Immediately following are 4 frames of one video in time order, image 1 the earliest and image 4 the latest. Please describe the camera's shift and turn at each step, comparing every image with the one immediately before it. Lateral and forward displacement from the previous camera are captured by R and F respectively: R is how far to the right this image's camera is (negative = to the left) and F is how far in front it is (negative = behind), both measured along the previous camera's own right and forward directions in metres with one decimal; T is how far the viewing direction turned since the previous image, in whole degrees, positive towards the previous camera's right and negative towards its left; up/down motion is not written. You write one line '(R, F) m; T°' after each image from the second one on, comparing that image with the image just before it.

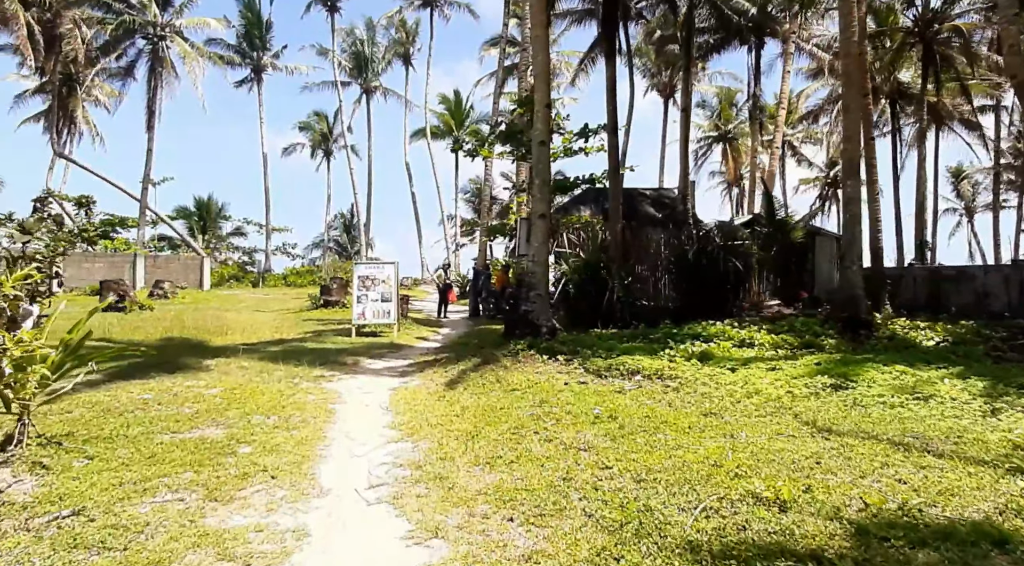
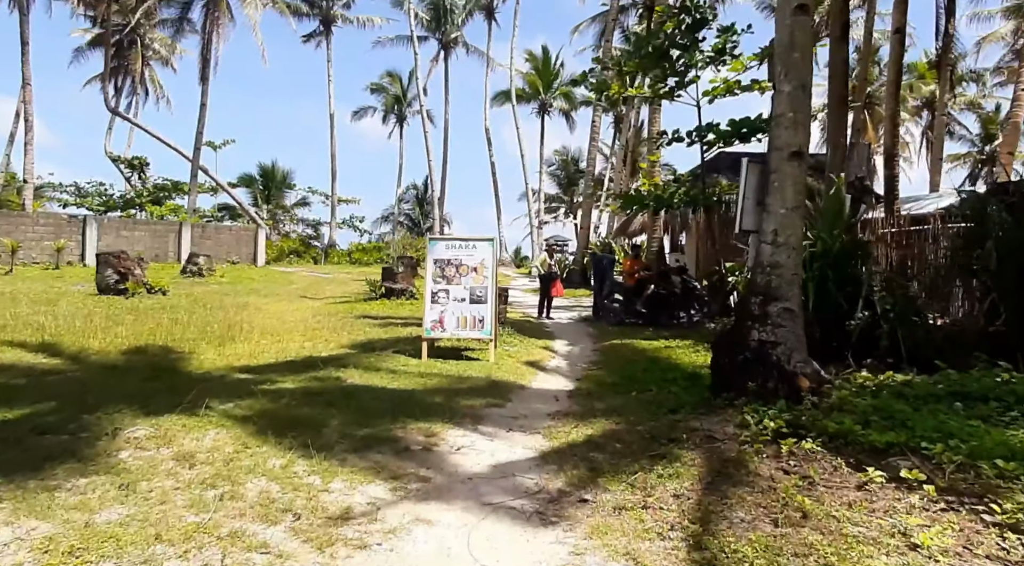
(-1.3, +5.7) m; -6°
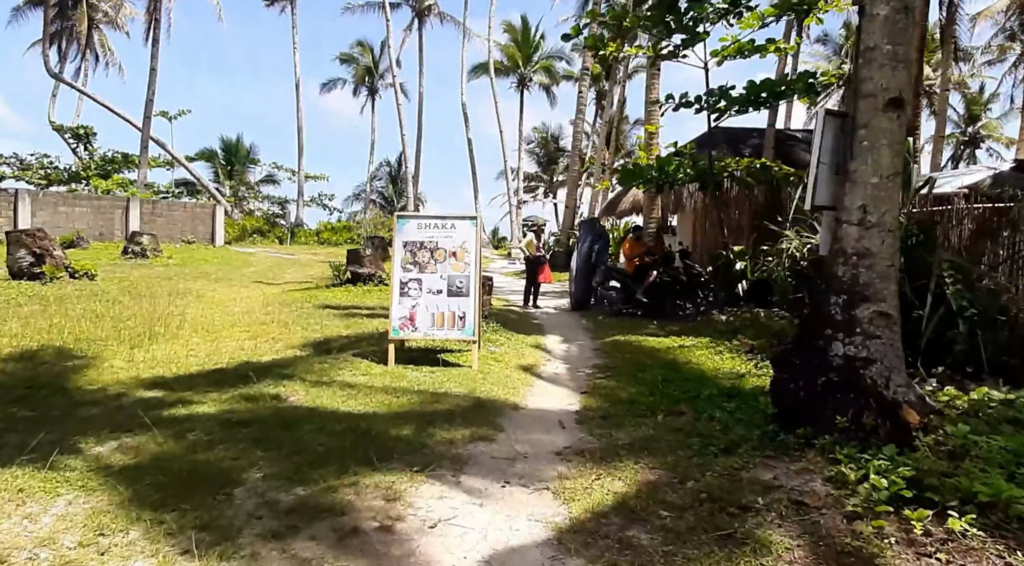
(-0.1, +1.7) m; +2°
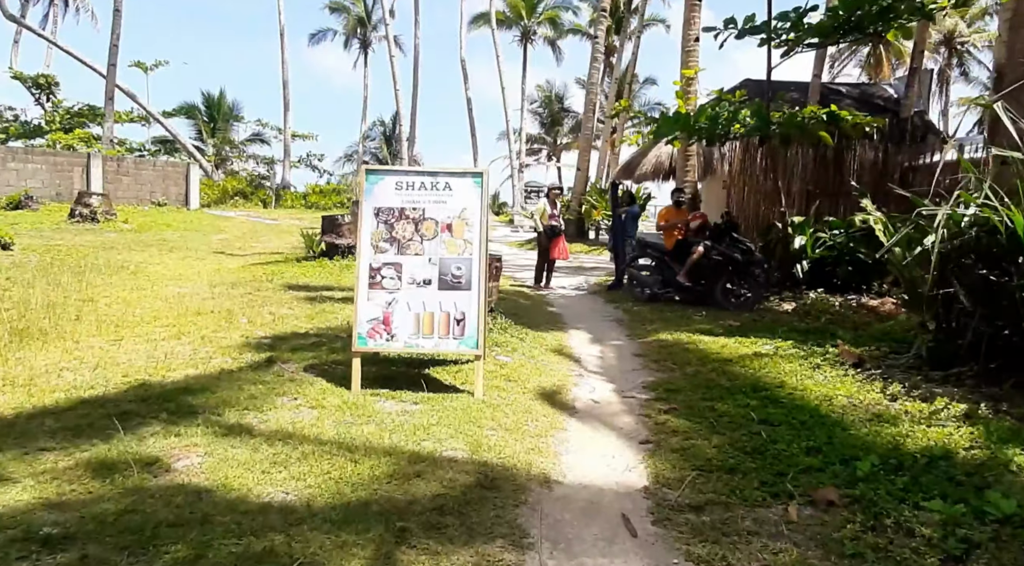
(-0.2, +2.4) m; 0°
